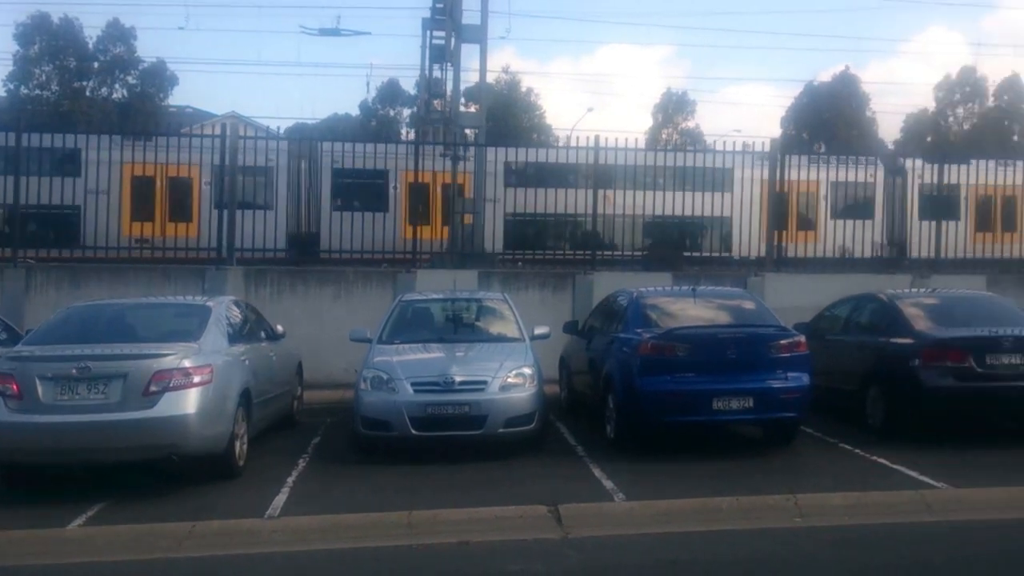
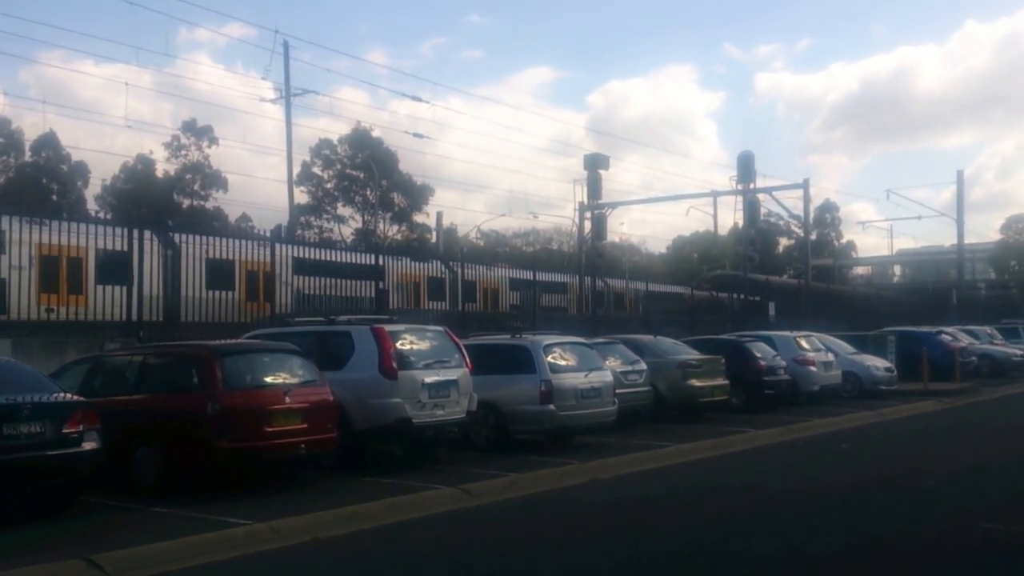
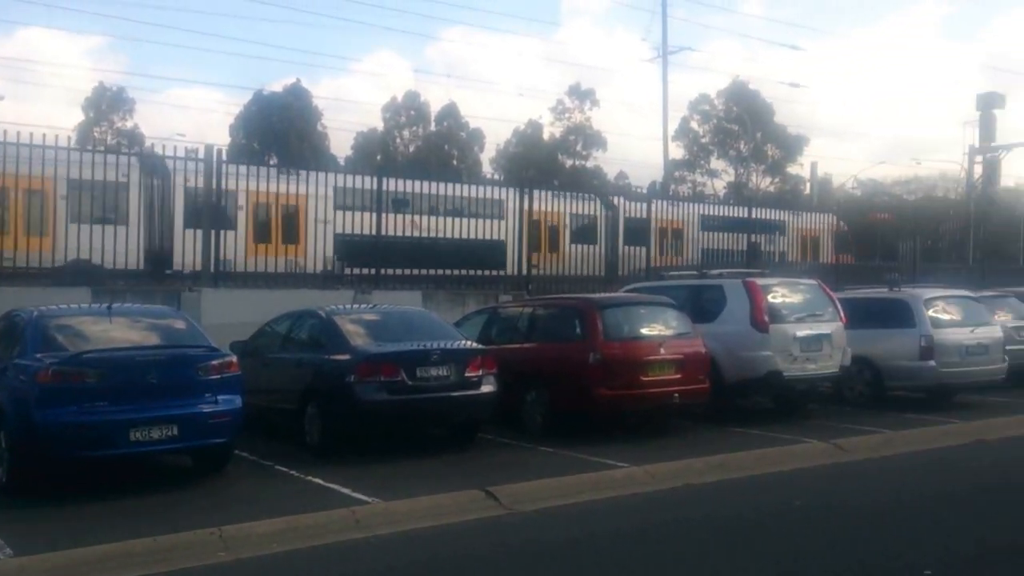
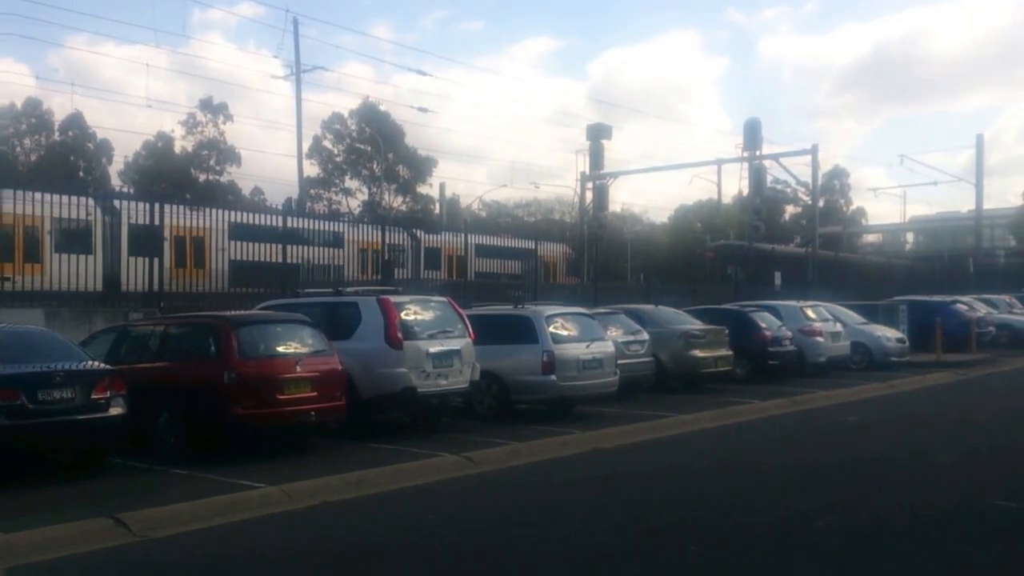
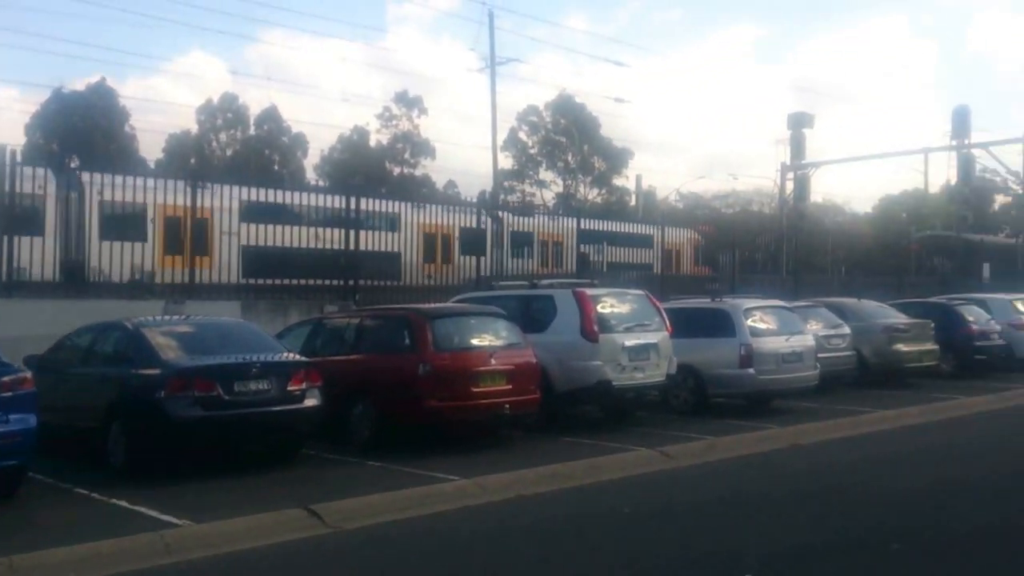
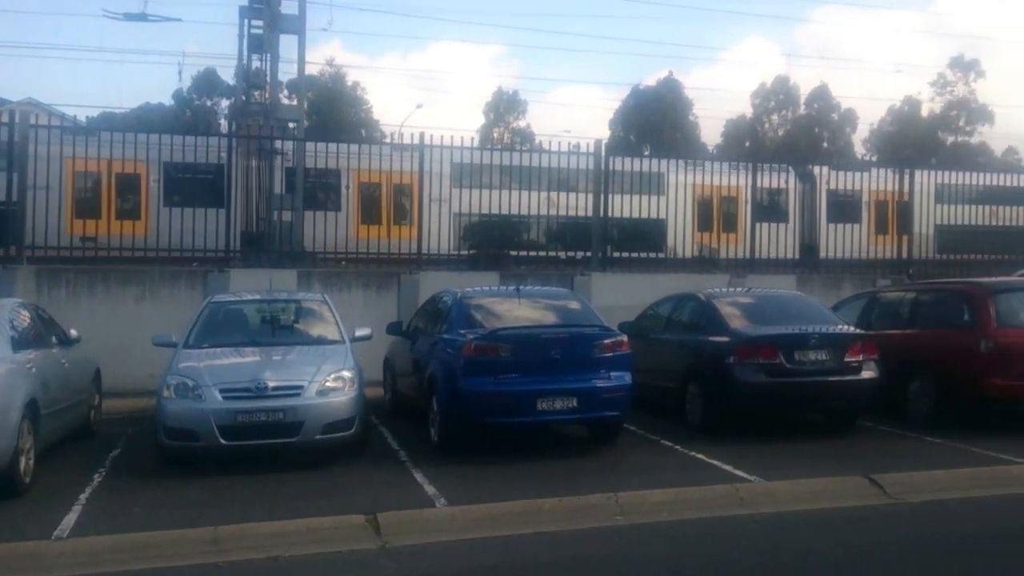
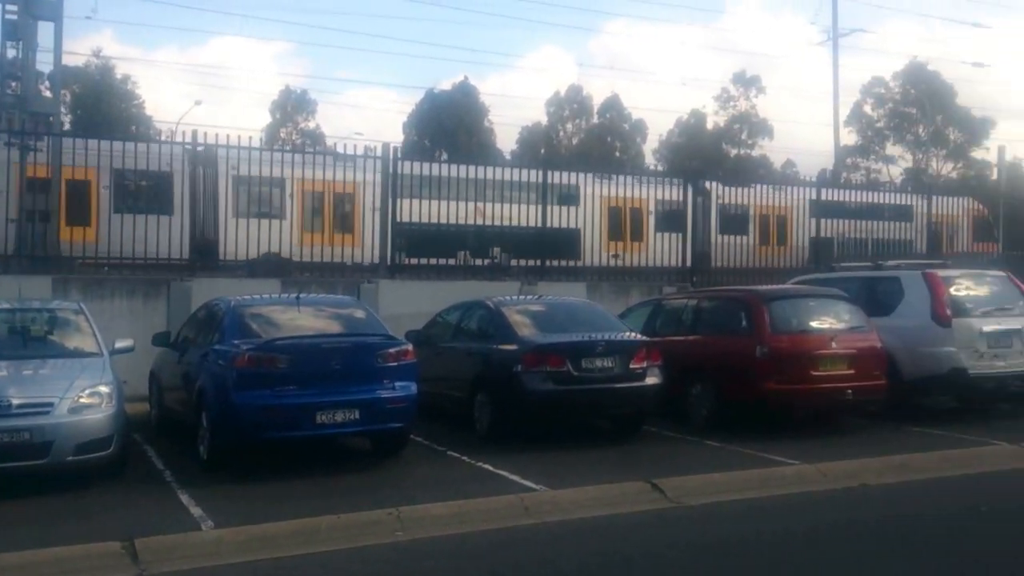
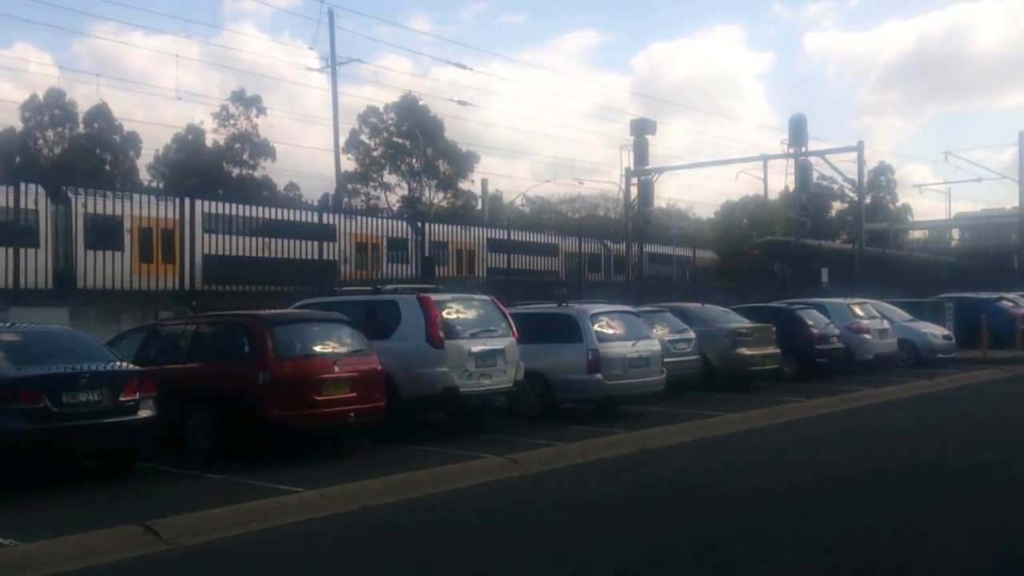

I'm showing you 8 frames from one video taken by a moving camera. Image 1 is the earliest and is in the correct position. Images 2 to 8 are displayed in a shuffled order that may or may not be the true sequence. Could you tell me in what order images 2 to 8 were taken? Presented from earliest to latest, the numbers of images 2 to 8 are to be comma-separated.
6, 7, 3, 5, 4, 8, 2
